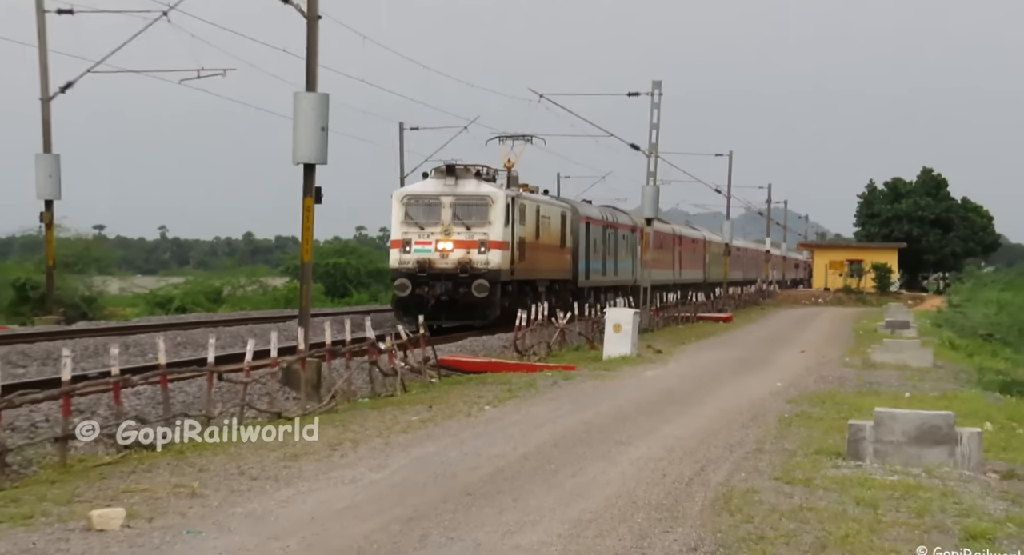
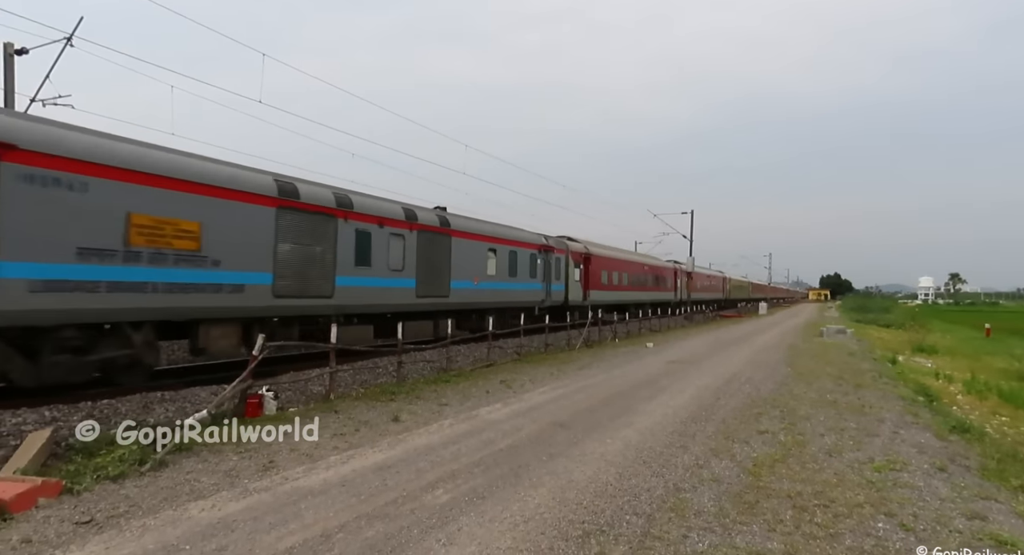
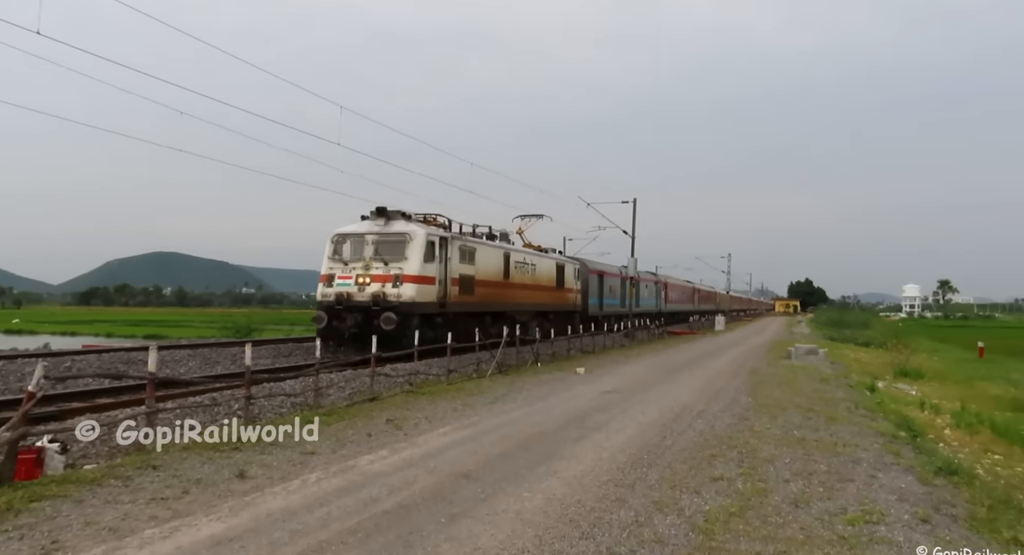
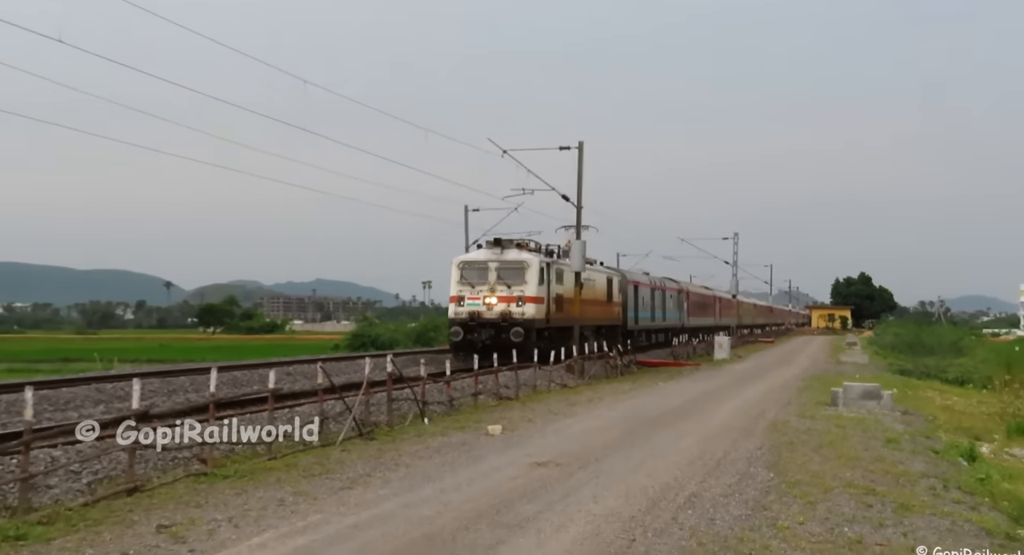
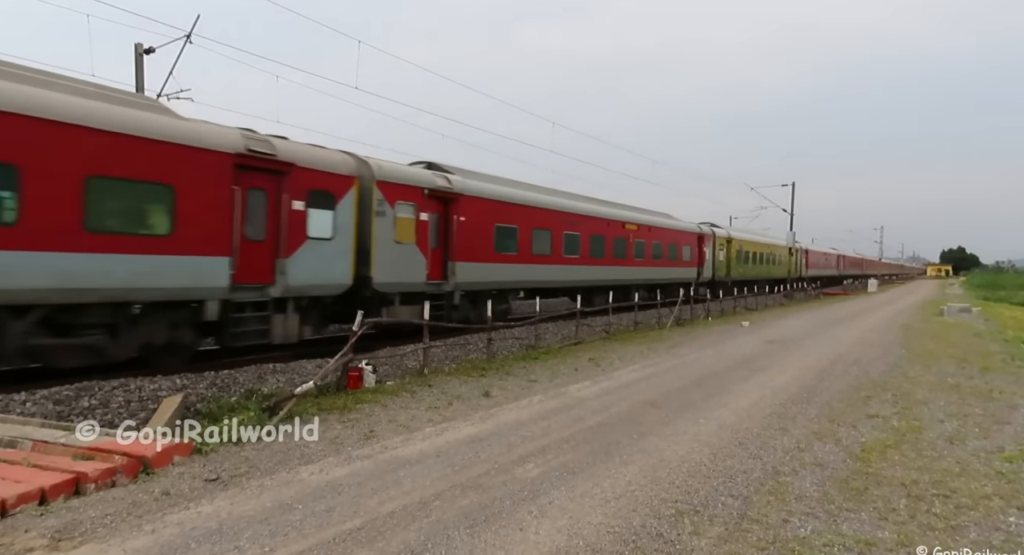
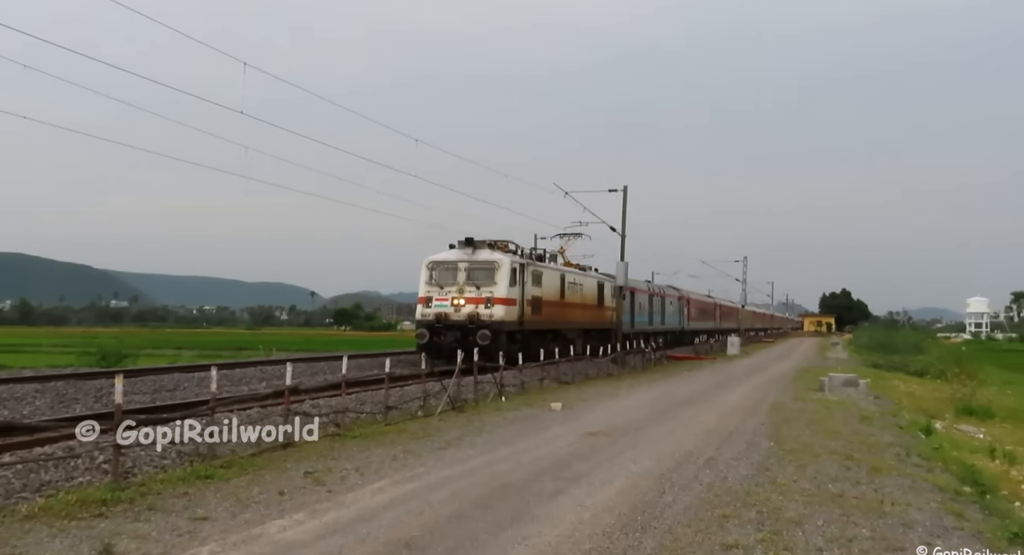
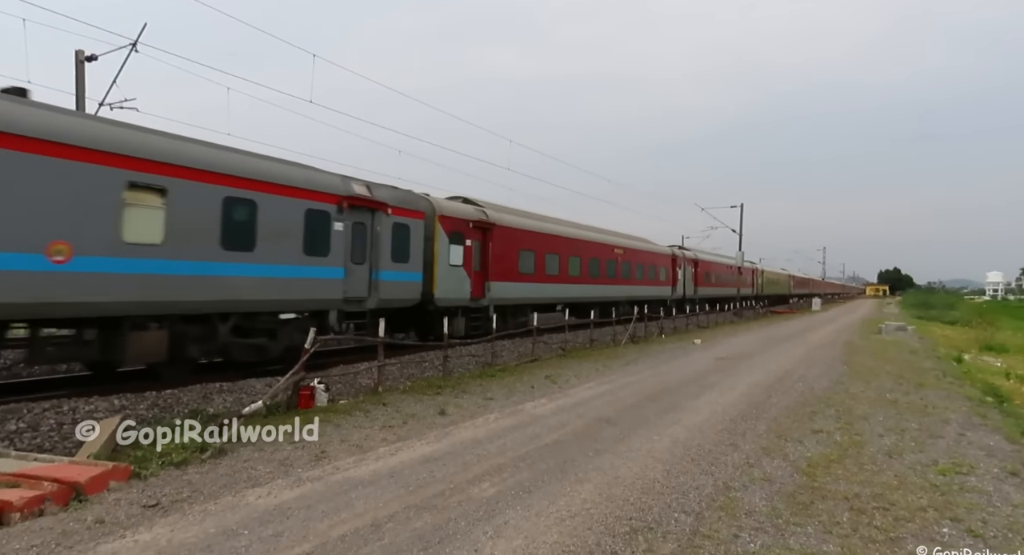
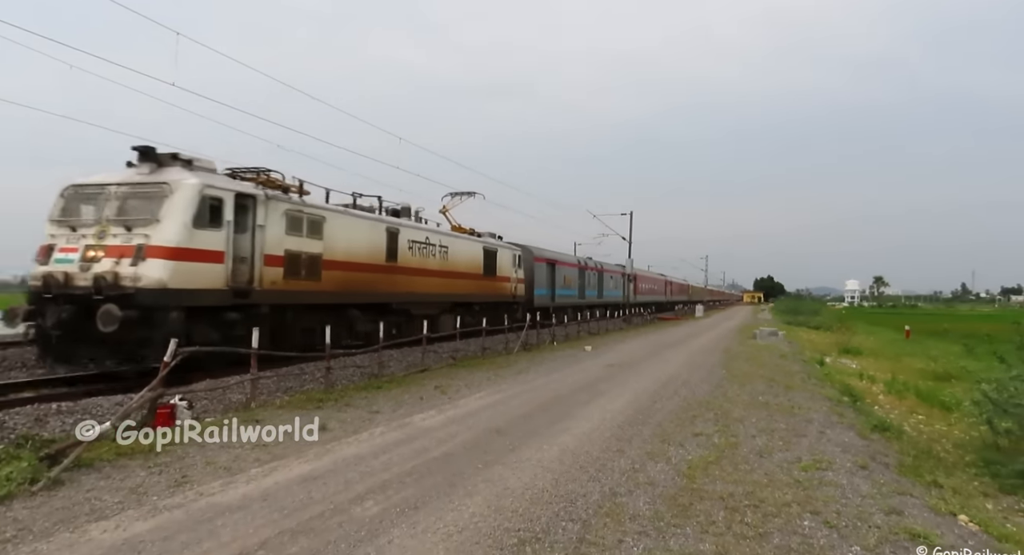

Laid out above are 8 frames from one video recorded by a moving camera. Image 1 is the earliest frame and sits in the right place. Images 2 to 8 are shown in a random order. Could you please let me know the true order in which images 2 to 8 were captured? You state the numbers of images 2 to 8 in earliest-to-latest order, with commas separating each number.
4, 6, 3, 8, 2, 7, 5
